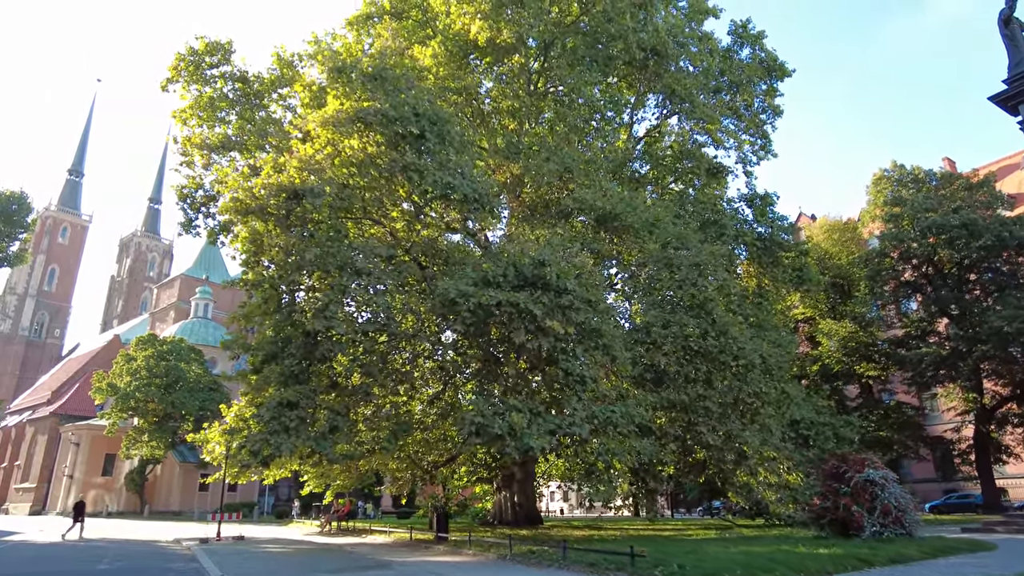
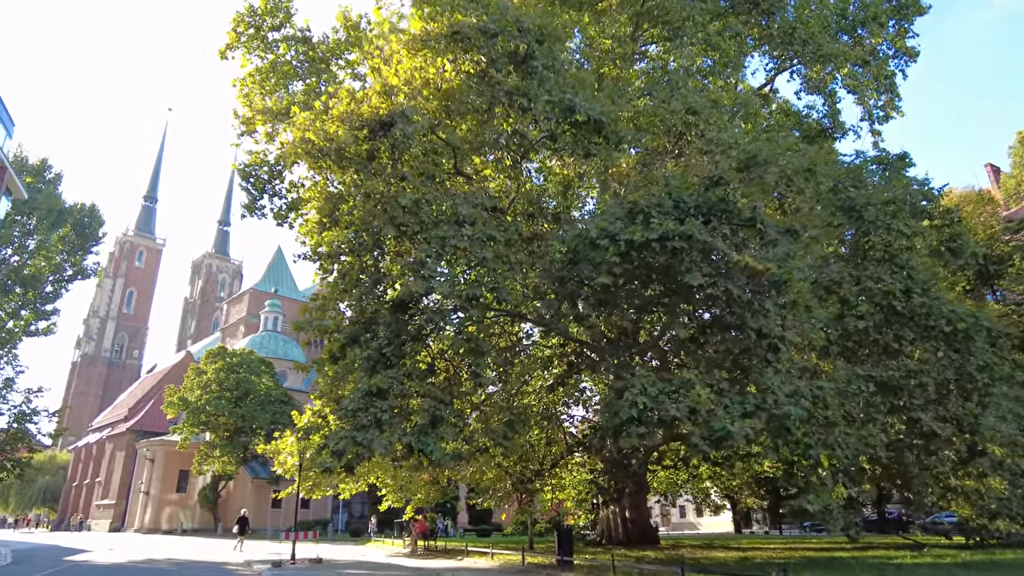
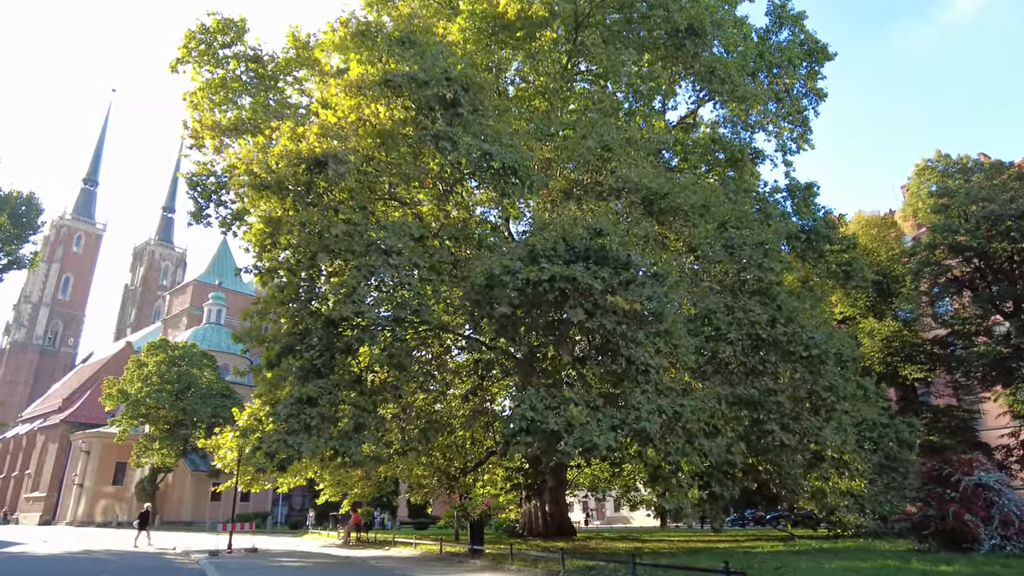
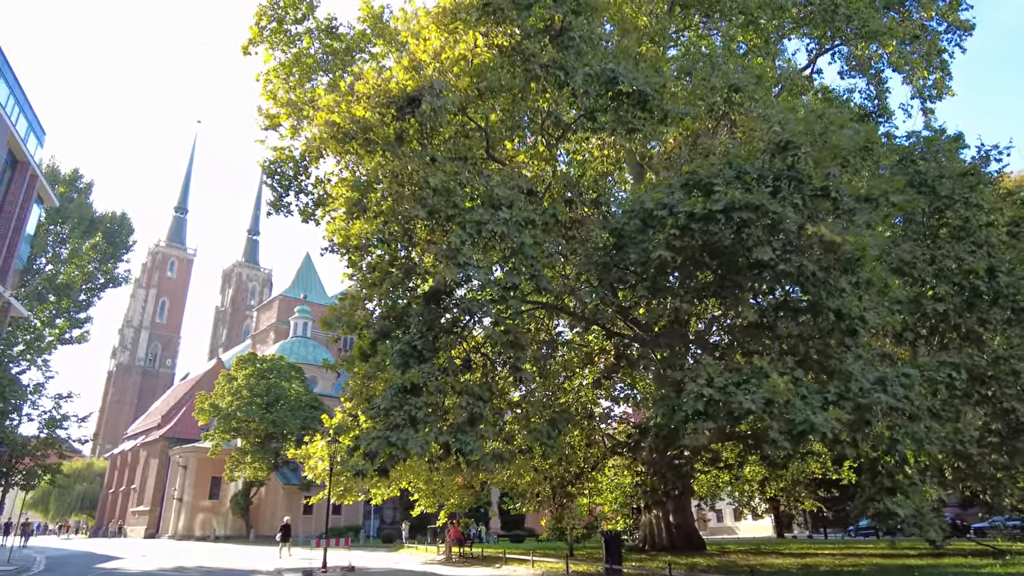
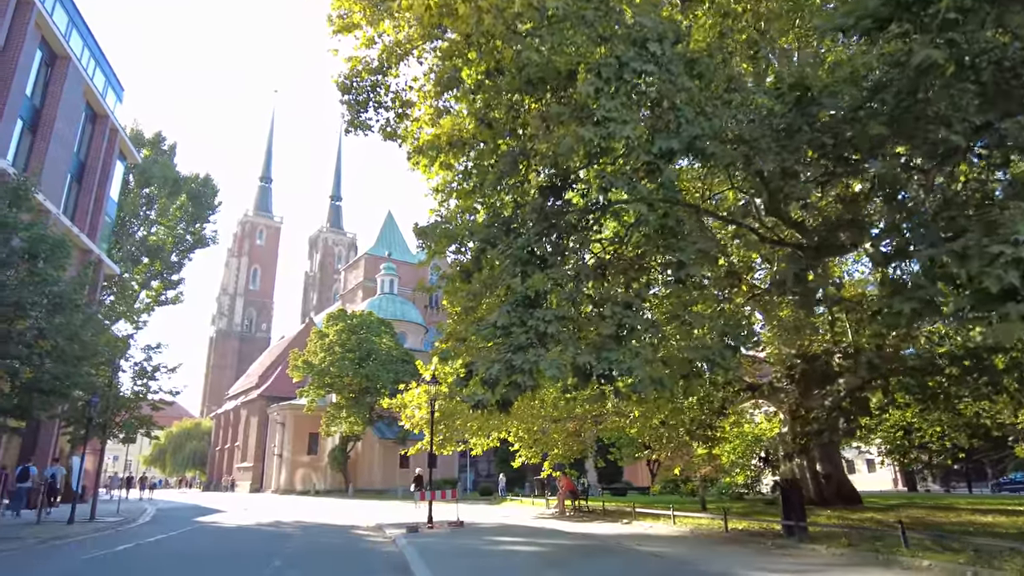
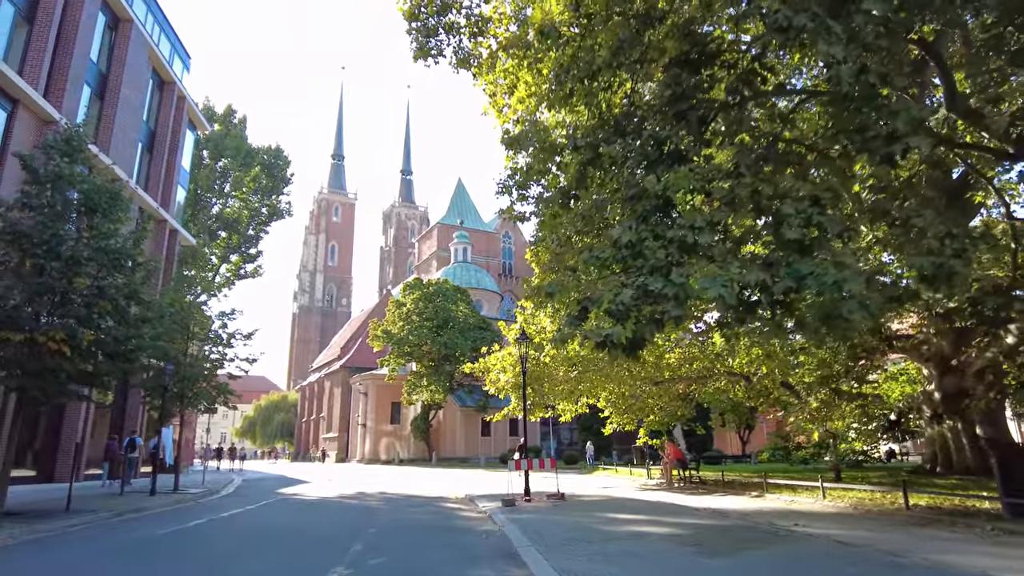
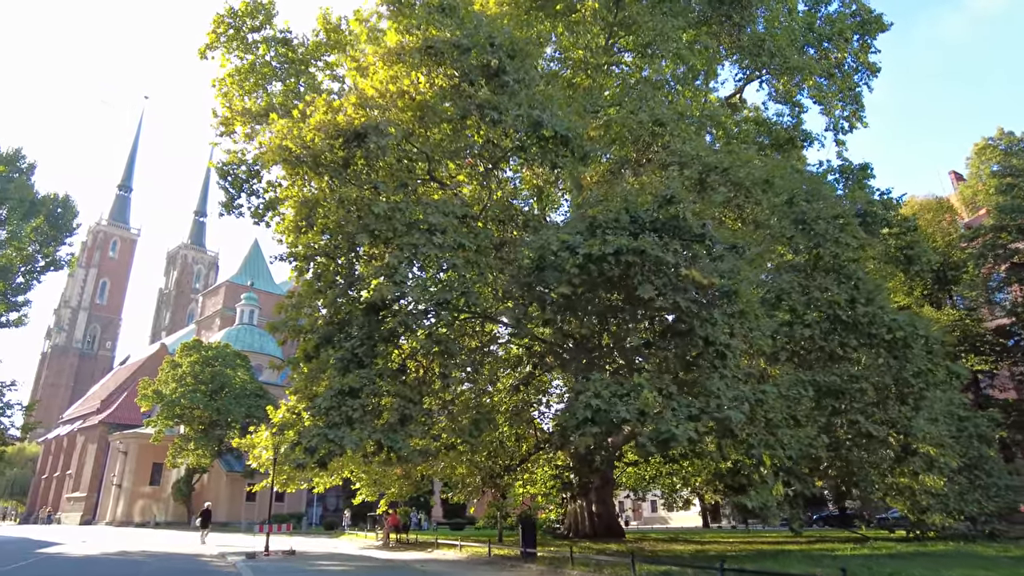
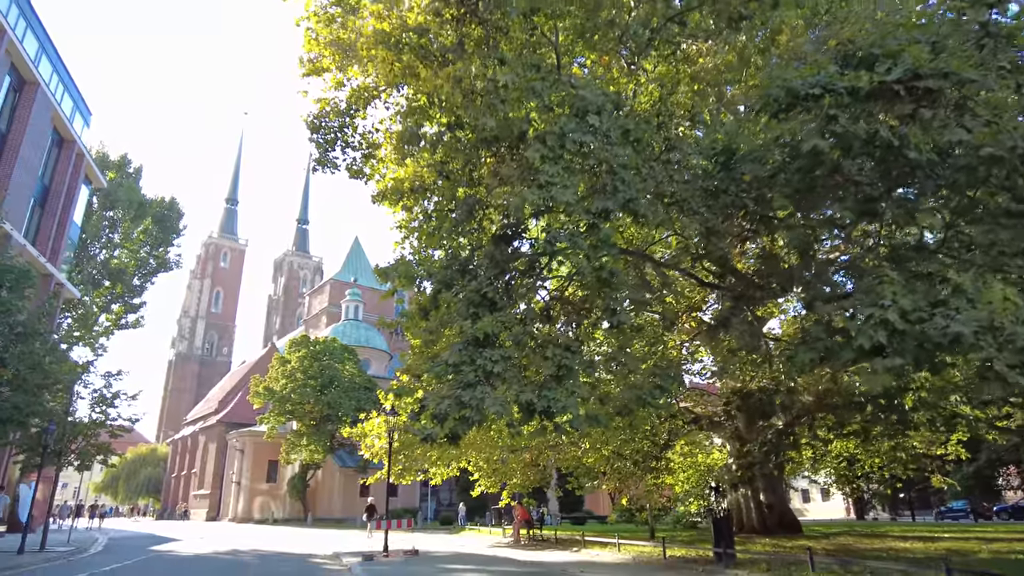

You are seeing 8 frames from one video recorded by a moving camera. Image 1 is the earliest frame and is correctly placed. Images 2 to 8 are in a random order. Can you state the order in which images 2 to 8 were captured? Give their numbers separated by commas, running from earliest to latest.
3, 7, 2, 4, 8, 5, 6
